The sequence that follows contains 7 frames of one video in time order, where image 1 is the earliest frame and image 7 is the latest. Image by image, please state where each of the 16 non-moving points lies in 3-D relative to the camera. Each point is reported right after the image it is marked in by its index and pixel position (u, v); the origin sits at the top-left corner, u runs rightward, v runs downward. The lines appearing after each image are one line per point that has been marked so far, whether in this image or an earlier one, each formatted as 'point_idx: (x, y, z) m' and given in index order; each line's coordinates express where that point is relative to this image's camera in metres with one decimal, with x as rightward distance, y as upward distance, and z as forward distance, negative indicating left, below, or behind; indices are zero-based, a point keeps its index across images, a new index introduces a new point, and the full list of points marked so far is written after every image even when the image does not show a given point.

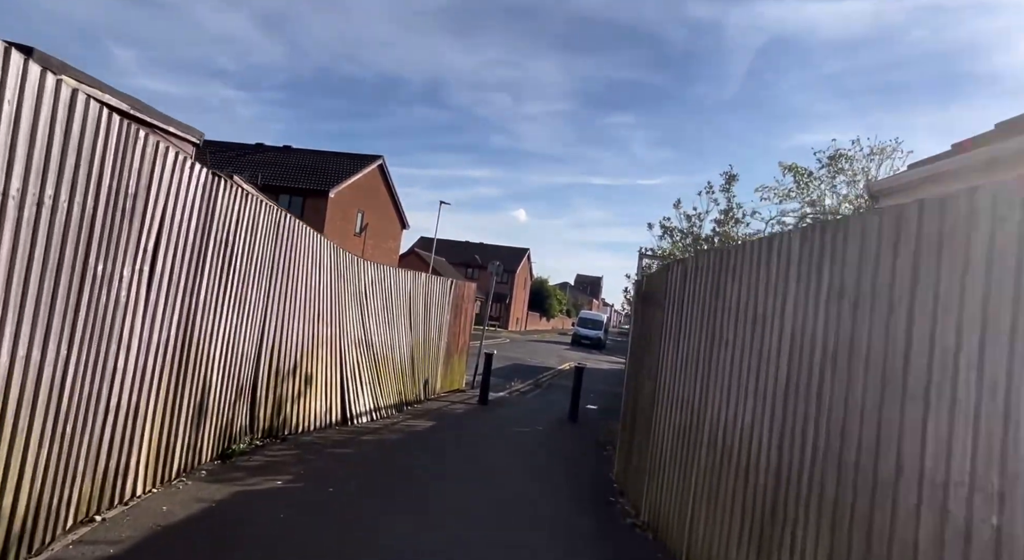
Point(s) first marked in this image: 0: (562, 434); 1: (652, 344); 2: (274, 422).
0: (+1.0, -2.9, +12.6) m
1: (+1.6, -0.7, +7.7) m
2: (-2.8, -1.7, +7.7) m
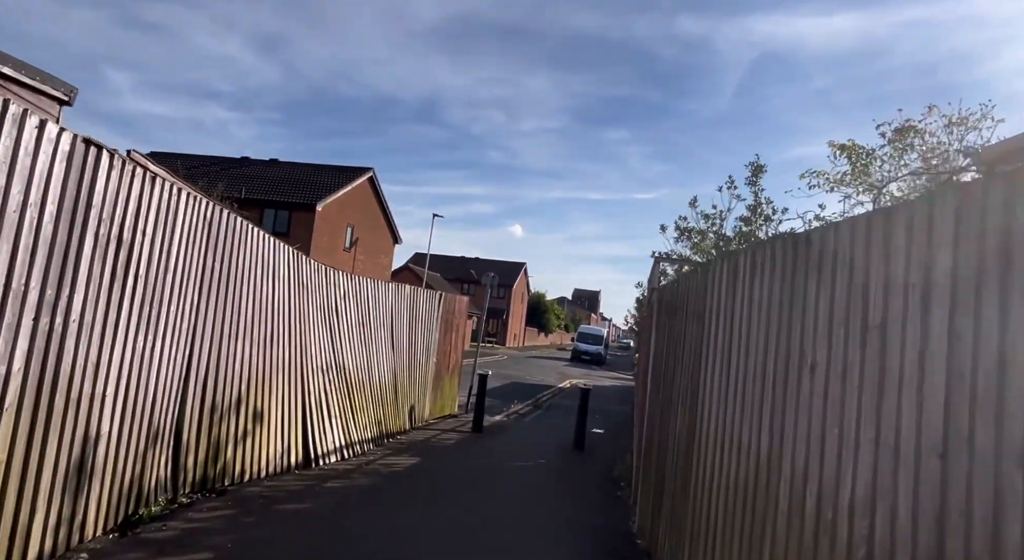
0: (+0.9, -3.1, +11.0) m
1: (+1.6, -0.8, +6.1) m
2: (-2.8, -1.8, +6.2) m
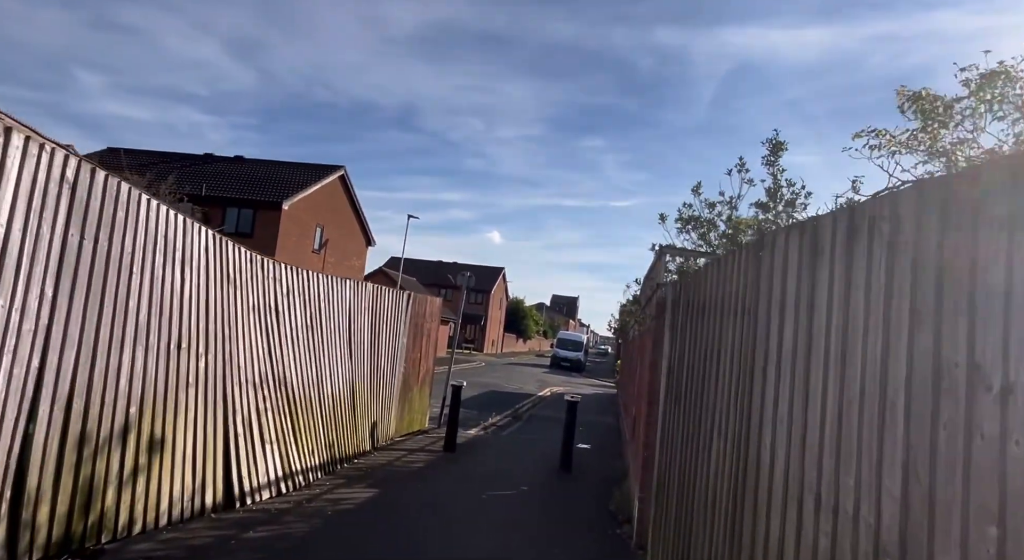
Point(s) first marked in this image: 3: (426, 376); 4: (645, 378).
0: (+0.6, -3.1, +9.5) m
1: (+1.4, -0.7, +4.6) m
2: (-3.0, -1.7, +4.5) m
3: (-1.8, -2.0, +13.7) m
4: (+1.7, -1.2, +8.2) m
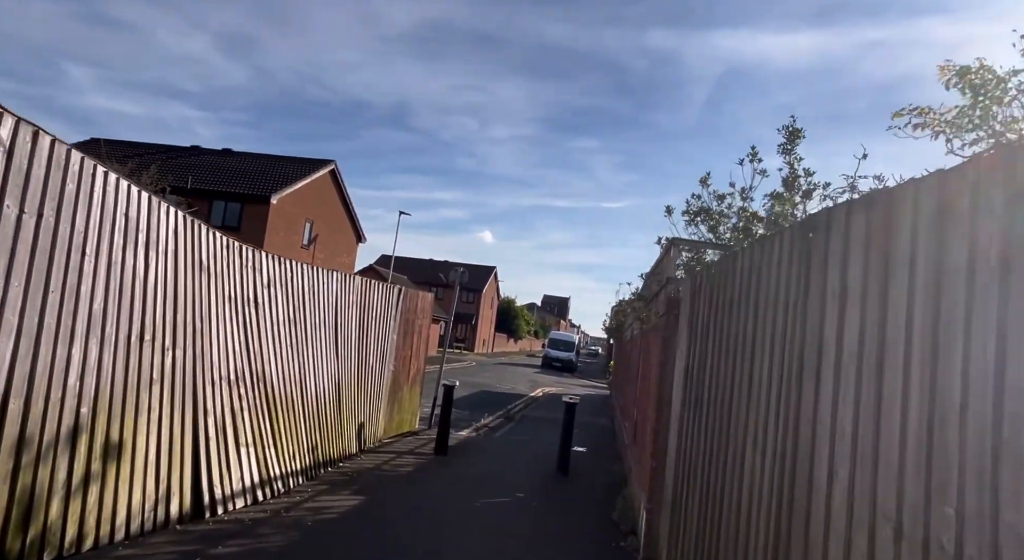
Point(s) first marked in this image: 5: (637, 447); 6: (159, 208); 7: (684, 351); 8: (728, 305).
0: (+0.5, -3.0, +9.0) m
1: (+1.4, -0.6, +4.1) m
2: (-3.0, -1.5, +3.9) m
3: (-1.9, -1.9, +13.1) m
4: (+1.6, -1.2, +7.7) m
5: (+1.7, -2.4, +9.1) m
6: (-2.8, +0.6, +5.3) m
7: (+1.5, -0.6, +5.6) m
8: (+1.5, -0.2, +4.6) m
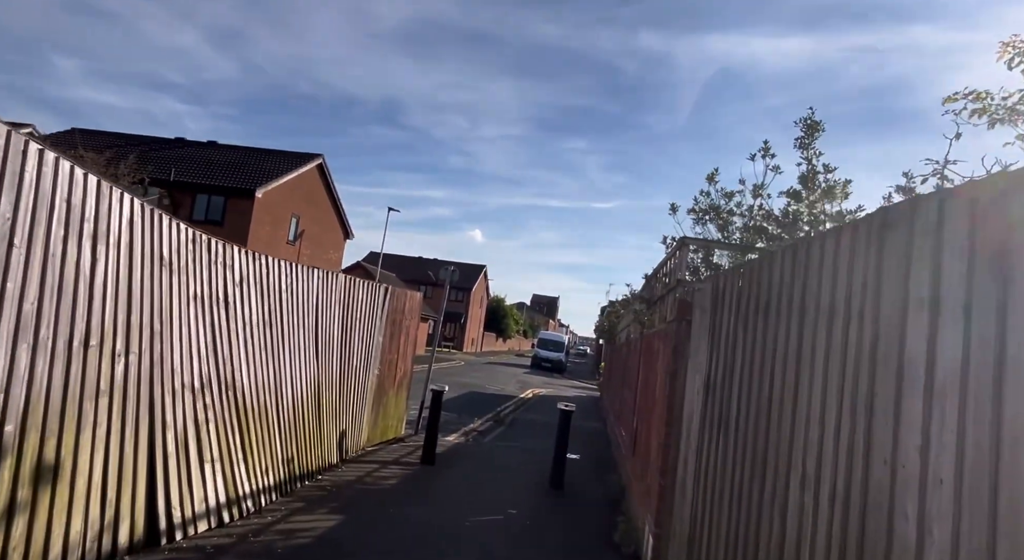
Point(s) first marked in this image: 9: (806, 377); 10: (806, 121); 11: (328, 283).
0: (+0.4, -3.0, +8.4) m
1: (+1.4, -0.6, +3.5) m
2: (-3.0, -1.5, +3.3) m
3: (-2.0, -1.9, +12.5) m
4: (+1.6, -1.2, +7.1) m
5: (+1.6, -2.4, +8.5) m
6: (-2.8, +0.6, +4.7) m
7: (+1.5, -0.6, +5.1) m
8: (+1.5, -0.2, +4.1) m
9: (+1.5, -0.5, +3.3) m
10: (+3.3, +1.8, +7.4) m
11: (-2.5, 0.0, +9.0) m
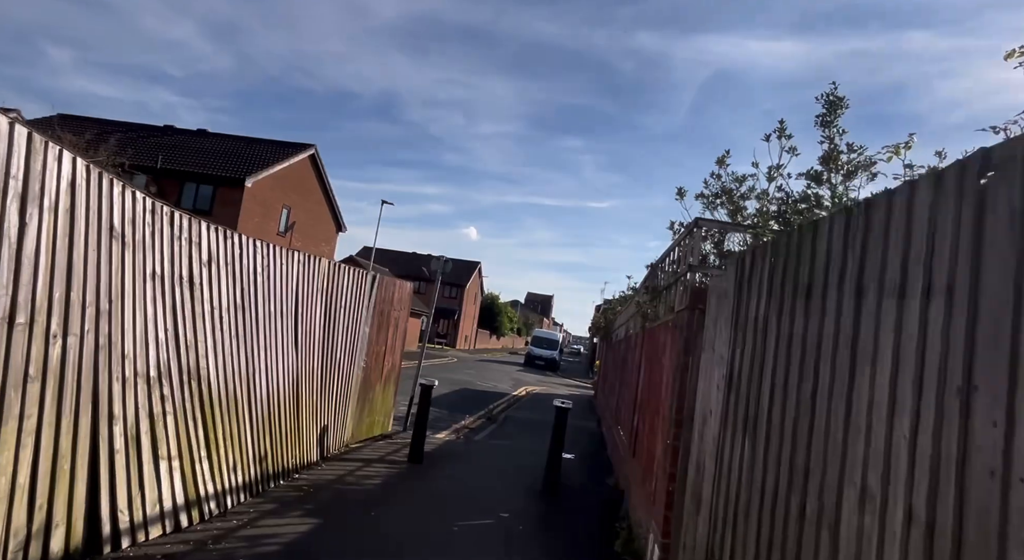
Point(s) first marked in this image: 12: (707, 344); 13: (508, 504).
0: (+0.3, -2.8, +7.8) m
1: (+1.4, -0.5, +3.0) m
2: (-3.0, -1.3, +2.7) m
3: (-2.2, -1.7, +11.9) m
4: (+1.5, -1.0, +6.5) m
5: (+1.5, -2.2, +8.0) m
6: (-2.8, +0.8, +4.0) m
7: (+1.4, -0.5, +4.5) m
8: (+1.5, -0.1, +3.5) m
9: (+1.5, -0.4, +2.7) m
10: (+3.3, +1.9, +6.8) m
11: (-2.6, +0.2, +8.4) m
12: (+1.5, -0.5, +5.2) m
13: (-0.1, -2.8, +8.4) m
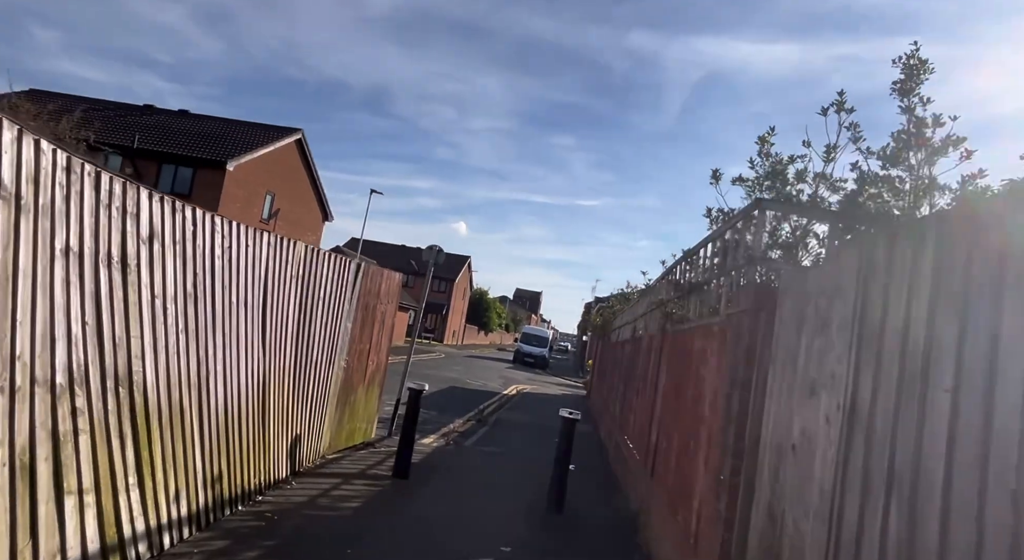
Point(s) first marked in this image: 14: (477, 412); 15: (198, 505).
0: (+0.4, -2.7, +6.7) m
1: (+1.6, -0.5, +1.8) m
2: (-2.9, -1.2, +1.4) m
3: (-2.2, -1.5, +10.7) m
4: (+1.6, -1.0, +5.4) m
5: (+1.6, -2.2, +6.8) m
6: (-2.7, +0.9, +2.8) m
7: (+1.6, -0.5, +3.3) m
8: (+1.7, 0.0, +2.3) m
9: (+1.6, -0.3, +1.5) m
10: (+3.4, +1.9, +5.7) m
11: (-2.5, +0.3, +7.2) m
12: (+1.7, -0.5, +4.0) m
13: (0.0, -2.7, +7.2) m
14: (-1.1, -4.0, +19.9) m
15: (-2.6, -1.8, +5.4) m
